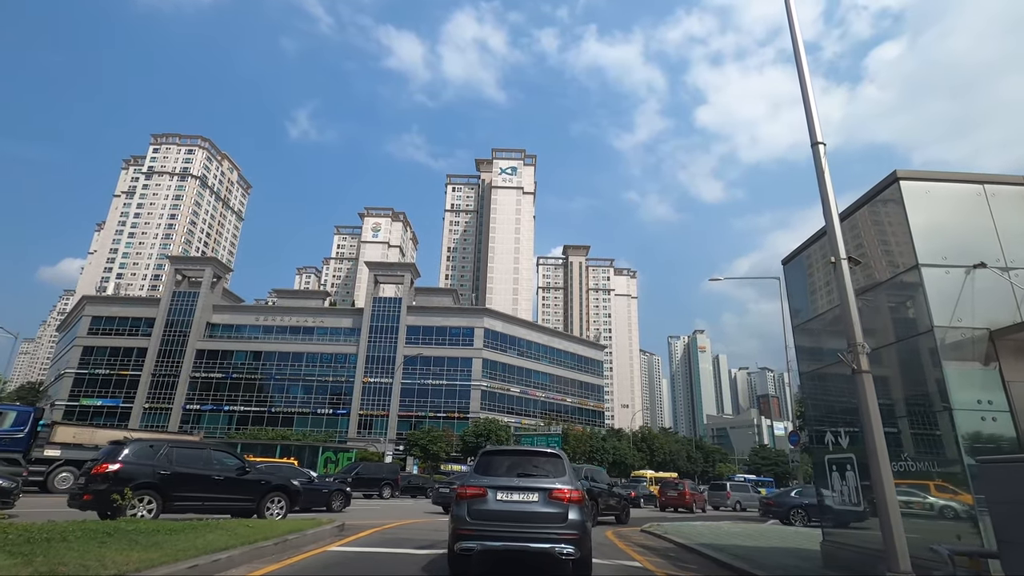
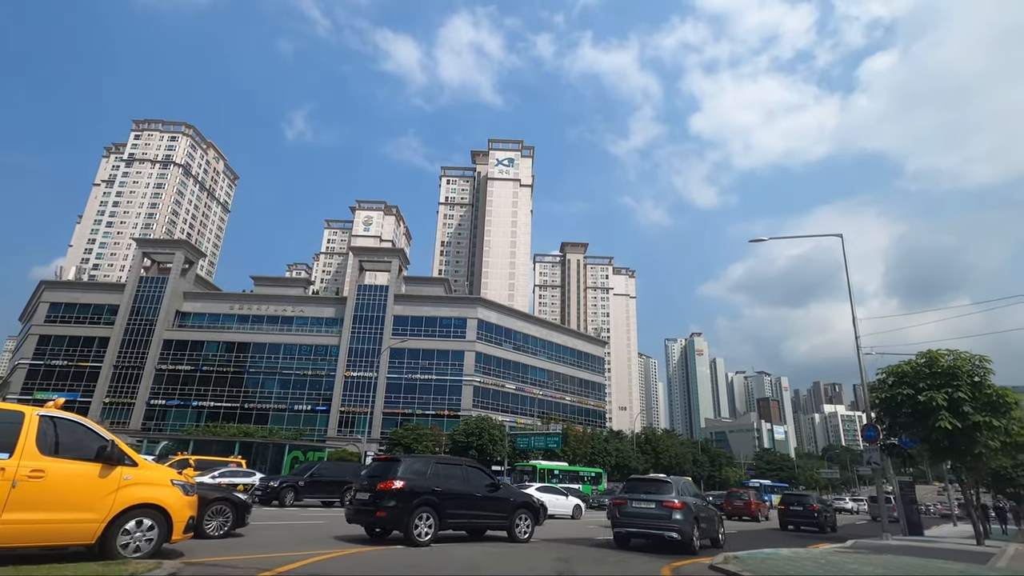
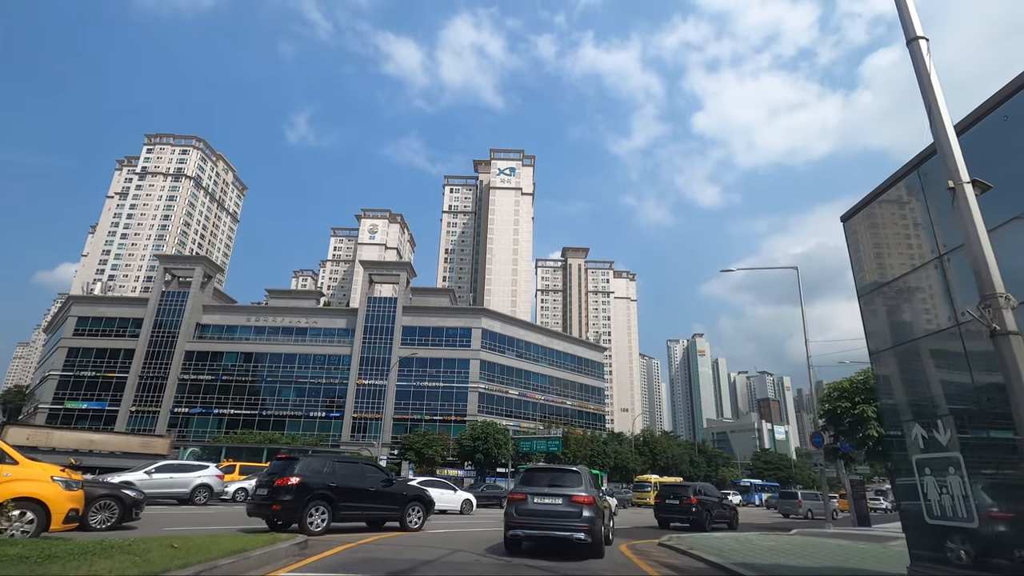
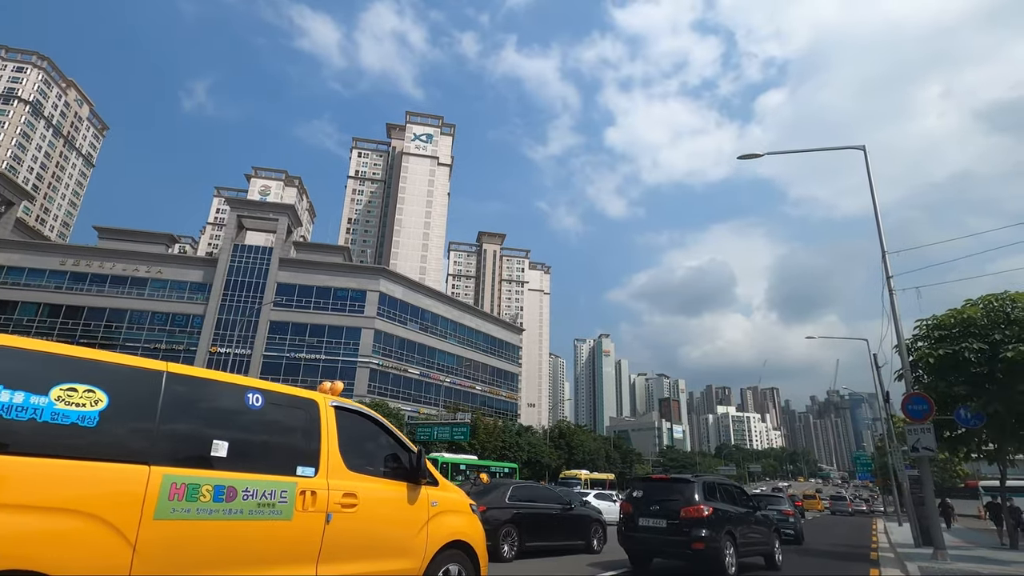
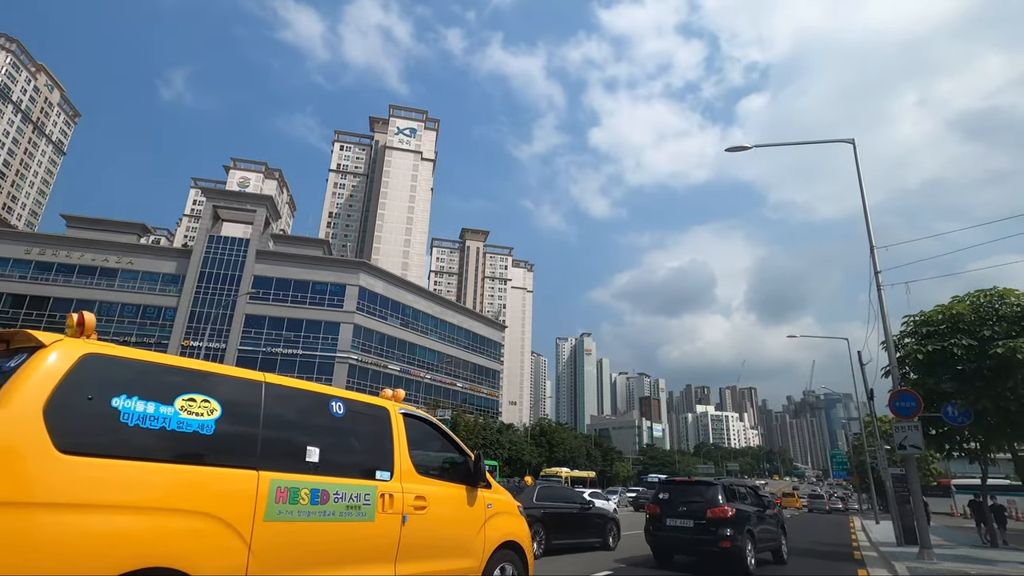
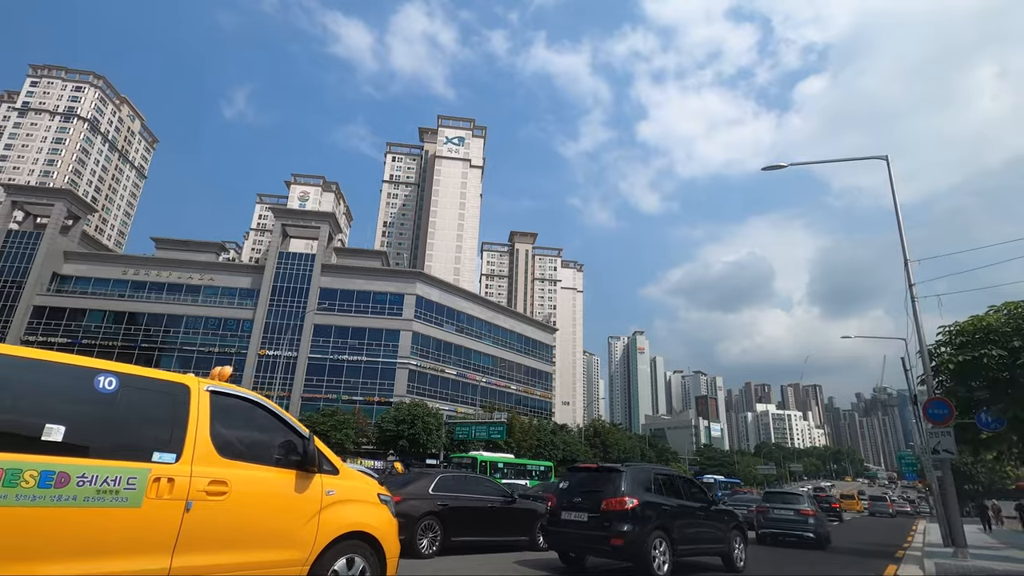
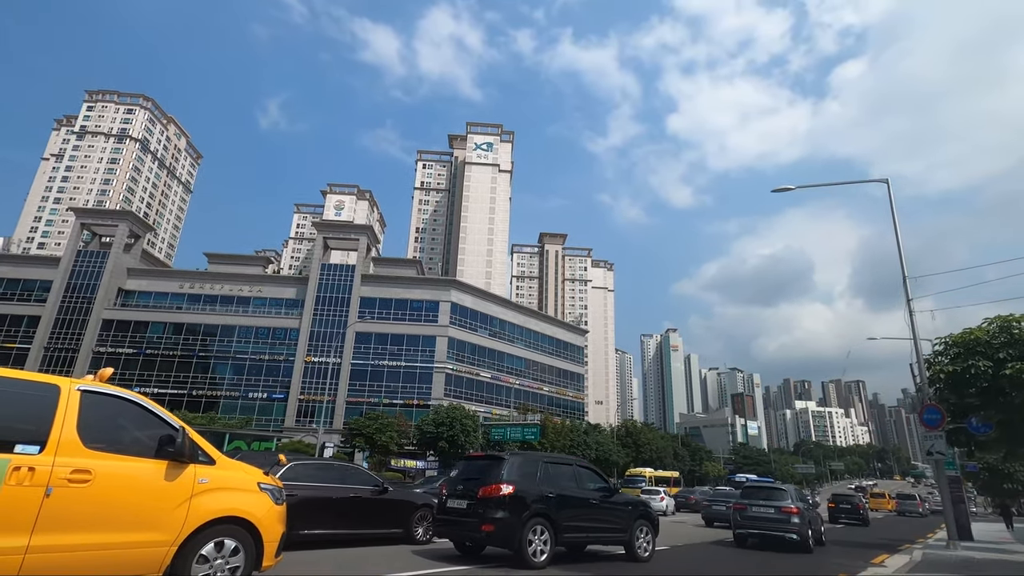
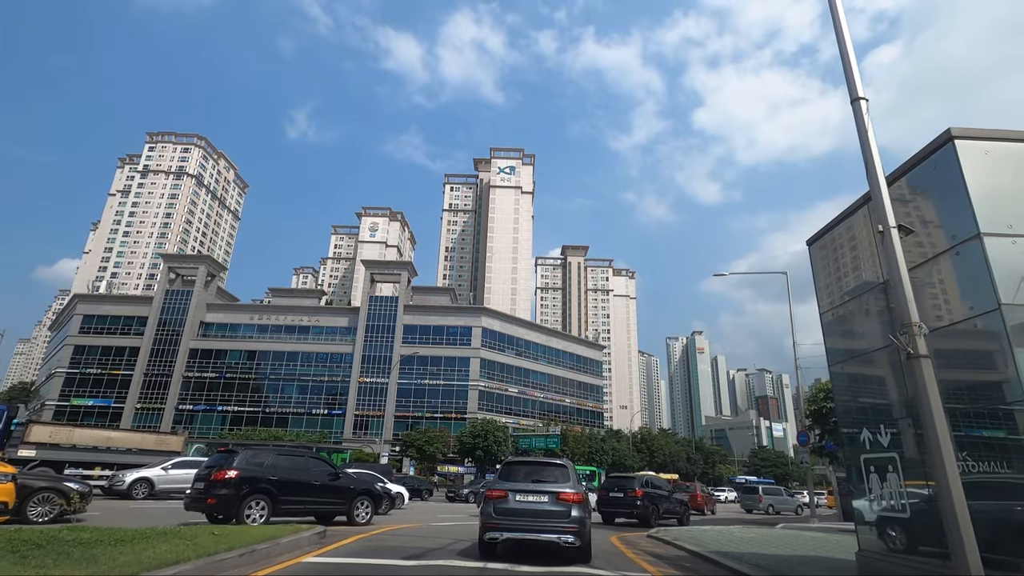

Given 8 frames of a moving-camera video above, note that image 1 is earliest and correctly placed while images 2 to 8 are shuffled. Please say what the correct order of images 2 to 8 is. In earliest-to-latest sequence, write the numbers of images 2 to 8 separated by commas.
8, 3, 2, 7, 6, 4, 5
